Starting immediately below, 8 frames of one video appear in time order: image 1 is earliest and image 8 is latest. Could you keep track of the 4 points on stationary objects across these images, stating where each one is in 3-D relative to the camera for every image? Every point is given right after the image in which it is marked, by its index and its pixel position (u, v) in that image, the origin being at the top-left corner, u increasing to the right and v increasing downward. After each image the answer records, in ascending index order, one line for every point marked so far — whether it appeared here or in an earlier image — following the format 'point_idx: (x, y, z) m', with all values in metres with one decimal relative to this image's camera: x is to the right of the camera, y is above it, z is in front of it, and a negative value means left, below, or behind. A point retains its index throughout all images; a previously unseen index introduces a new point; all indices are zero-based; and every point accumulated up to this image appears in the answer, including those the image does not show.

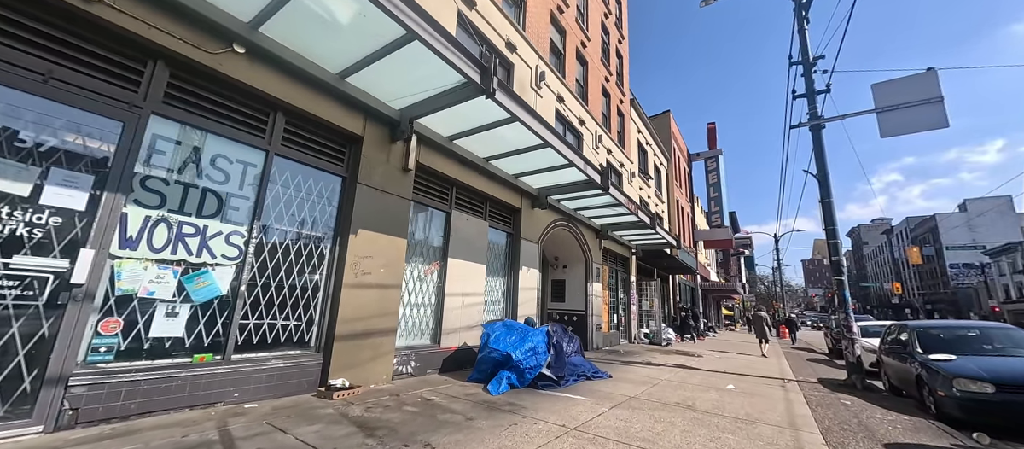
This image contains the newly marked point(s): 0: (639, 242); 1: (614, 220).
0: (+5.5, -0.7, +15.8) m
1: (+3.5, +0.1, +12.4) m
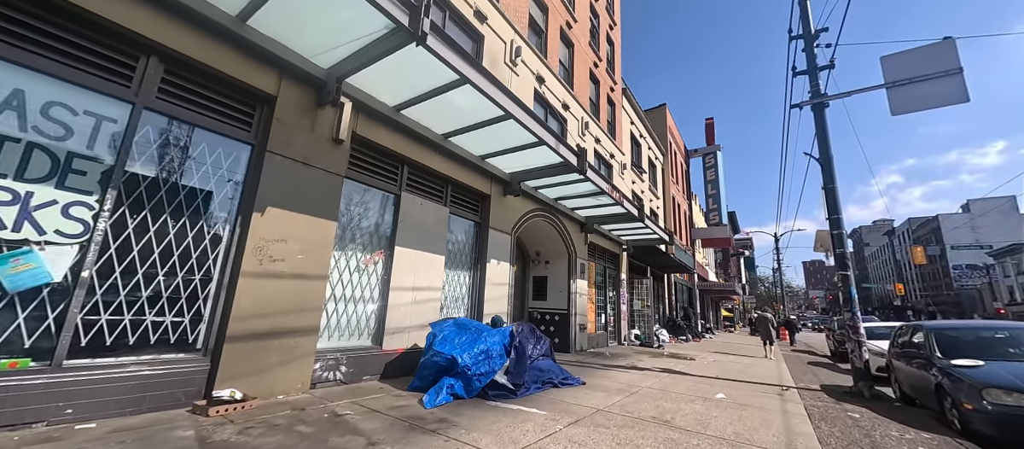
0: (+4.8, -0.5, +14.9) m
1: (+2.7, +0.4, +11.4) m
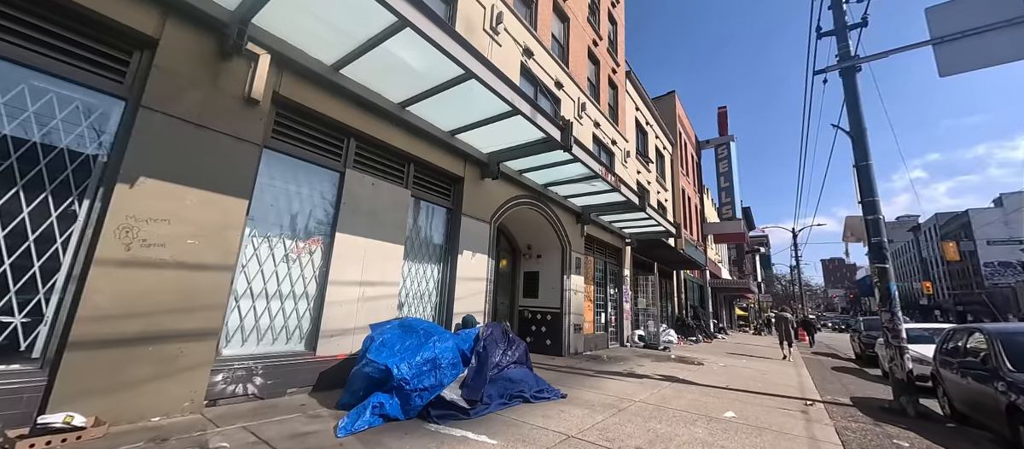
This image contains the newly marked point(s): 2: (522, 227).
0: (+4.5, -0.2, +13.7) m
1: (+2.4, +0.7, +10.3) m
2: (+0.3, -0.1, +10.4) m
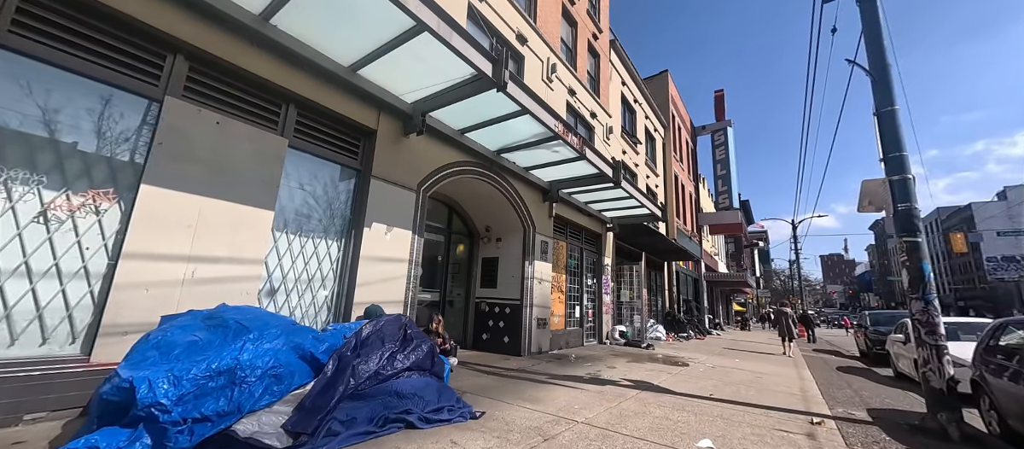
0: (+3.4, +0.4, +12.2) m
1: (+1.2, +1.2, +8.8) m
2: (-0.8, +0.5, +8.9) m
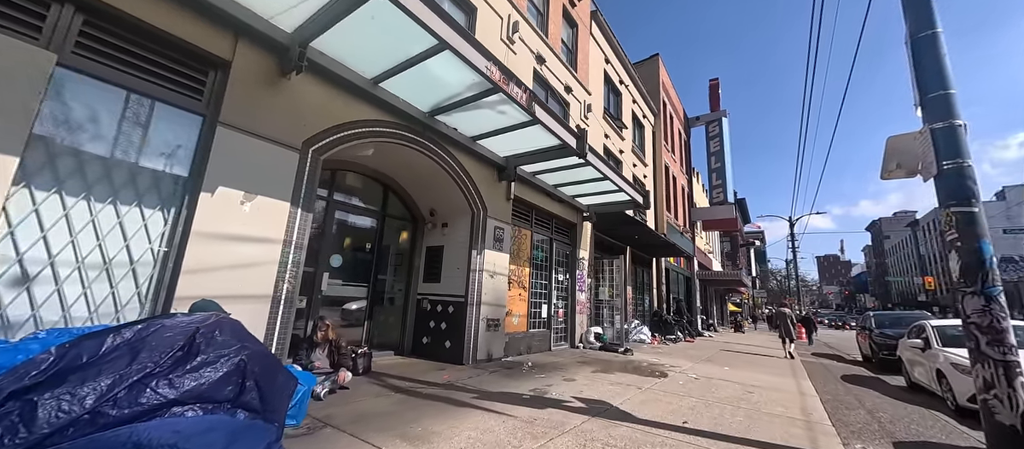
0: (+2.3, +0.8, +10.7) m
1: (+0.2, +1.6, +7.3) m
2: (-1.9, +0.9, +7.4) m
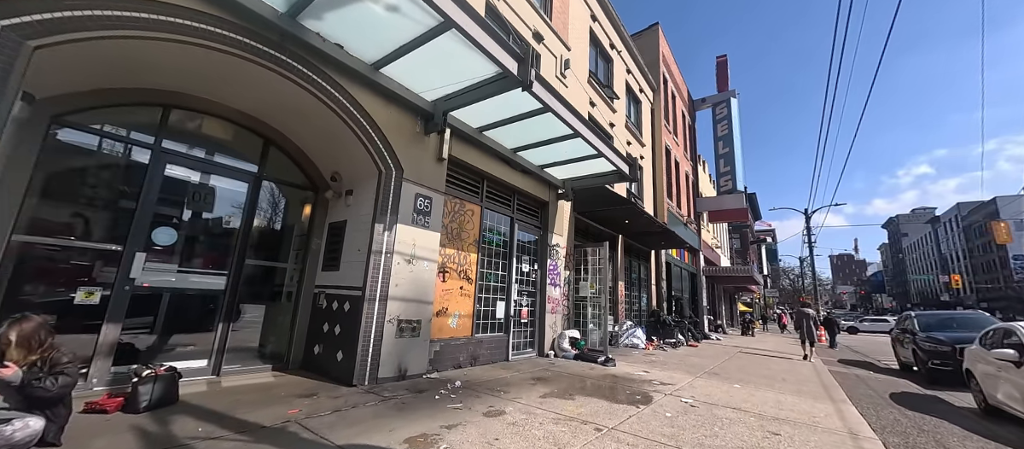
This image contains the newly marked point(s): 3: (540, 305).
0: (+1.2, +1.3, +8.6) m
1: (-1.0, +2.1, +5.2) m
2: (-3.0, +1.4, +5.4) m
3: (+0.7, -1.9, +8.5) m
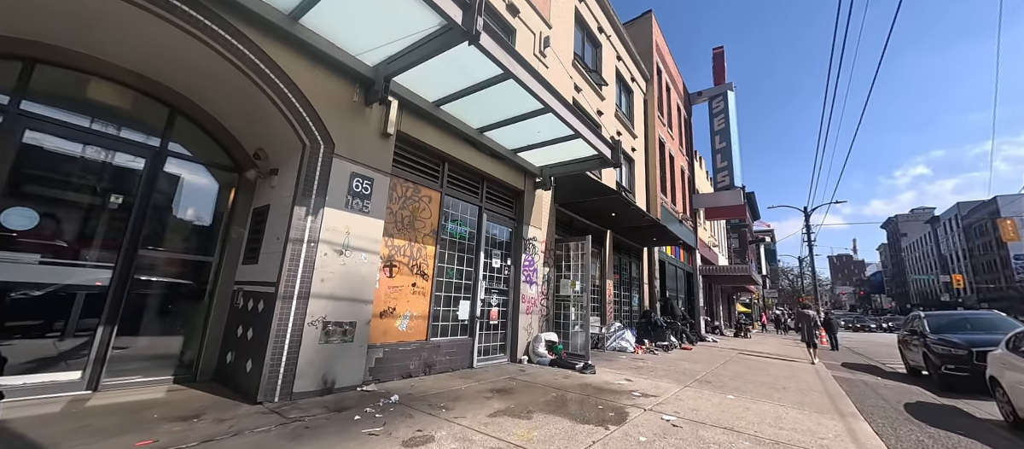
0: (+0.6, +1.5, +7.7) m
1: (-1.6, +2.3, +4.4) m
2: (-3.7, +1.6, +4.5) m
3: (0.0, -1.7, +7.7) m
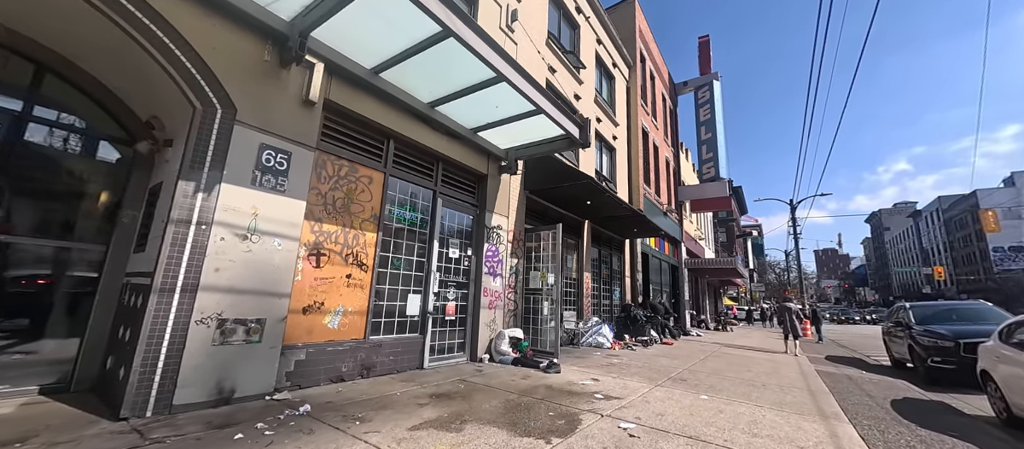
0: (-0.2, +1.7, +7.1) m
1: (-2.3, +2.5, +3.7) m
2: (-4.4, +1.8, +3.8) m
3: (-0.7, -1.4, +7.0) m
